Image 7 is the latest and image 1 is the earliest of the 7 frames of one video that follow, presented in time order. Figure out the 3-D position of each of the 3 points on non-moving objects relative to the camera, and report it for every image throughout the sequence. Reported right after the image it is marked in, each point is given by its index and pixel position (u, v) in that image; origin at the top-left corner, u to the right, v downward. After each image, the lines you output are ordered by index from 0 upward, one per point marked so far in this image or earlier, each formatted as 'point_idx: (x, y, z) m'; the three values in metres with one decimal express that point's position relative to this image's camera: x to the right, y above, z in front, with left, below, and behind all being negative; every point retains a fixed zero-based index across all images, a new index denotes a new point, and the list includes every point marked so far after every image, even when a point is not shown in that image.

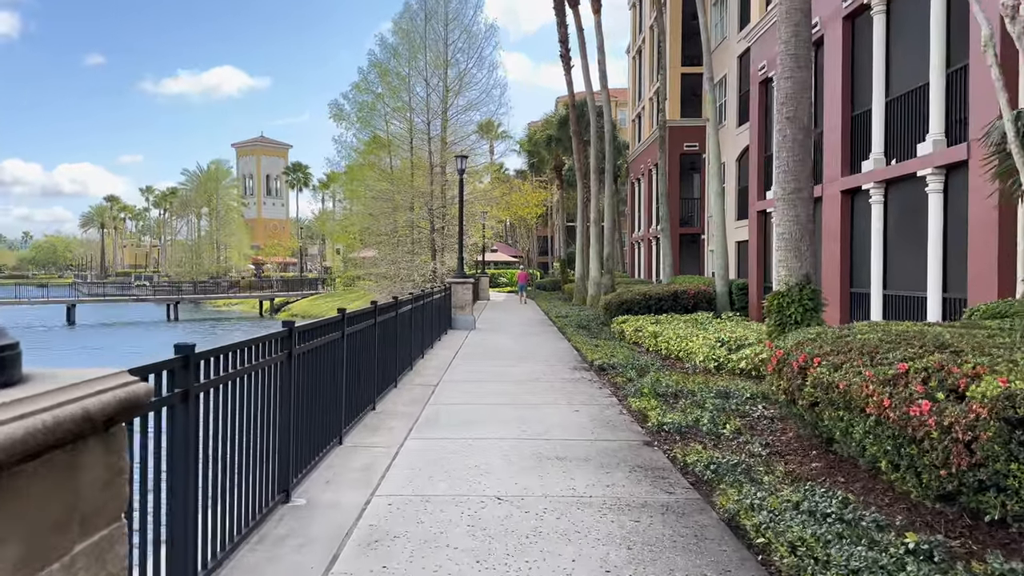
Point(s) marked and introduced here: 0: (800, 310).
0: (+2.5, -0.2, +7.1) m
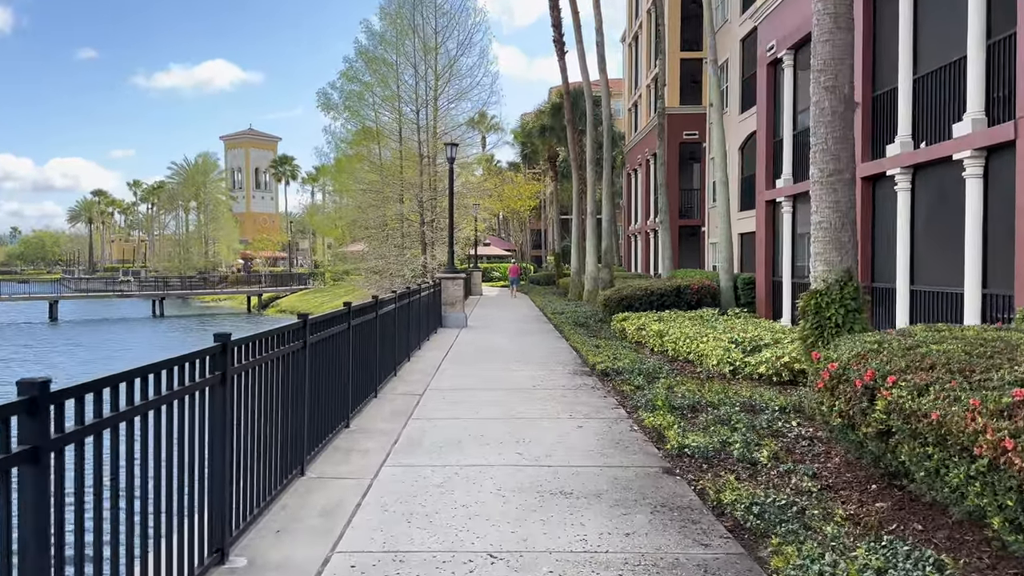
0: (+2.5, -0.2, +6.1) m
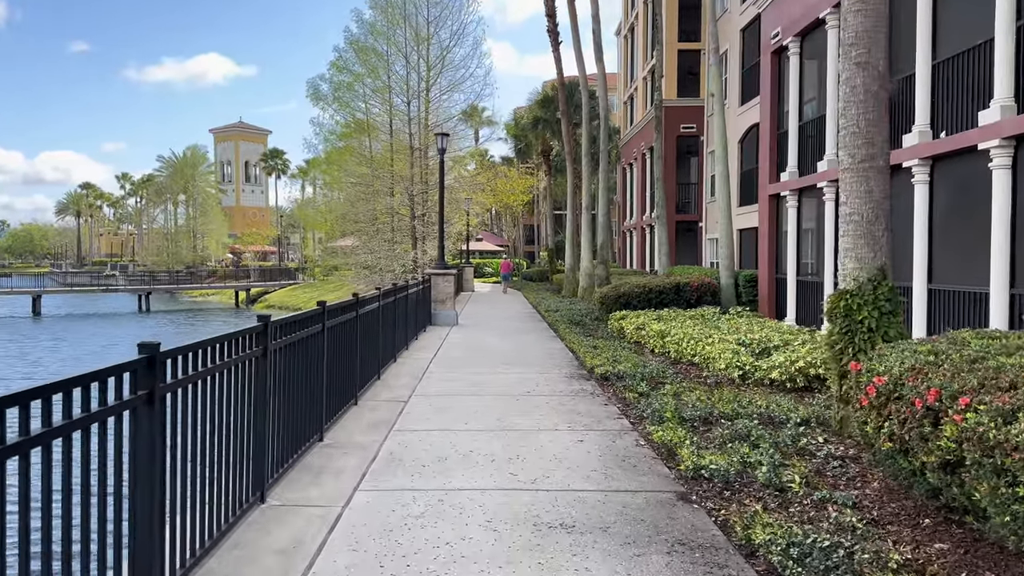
0: (+2.5, -0.2, +5.5) m
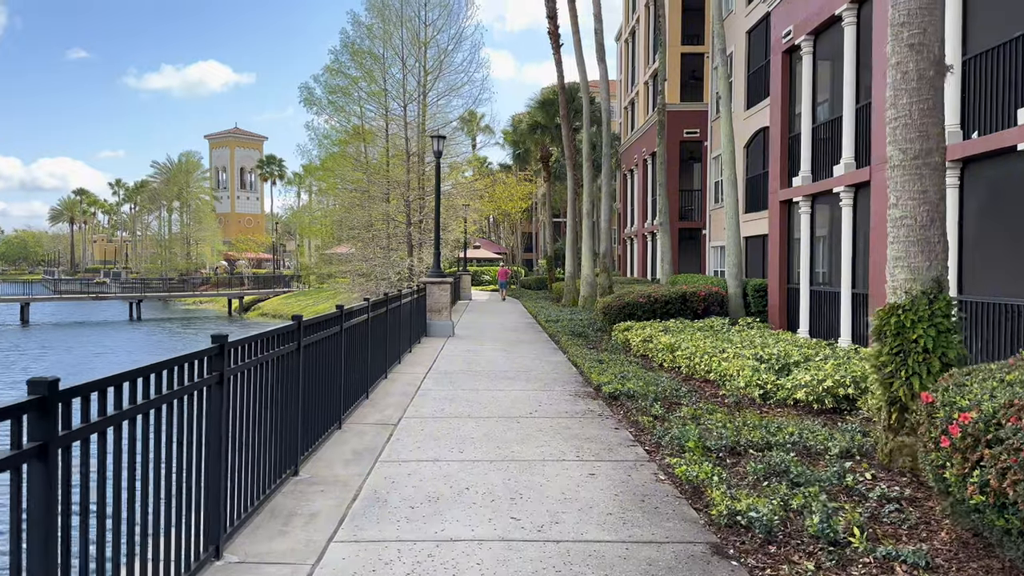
0: (+2.5, -0.3, +4.8) m
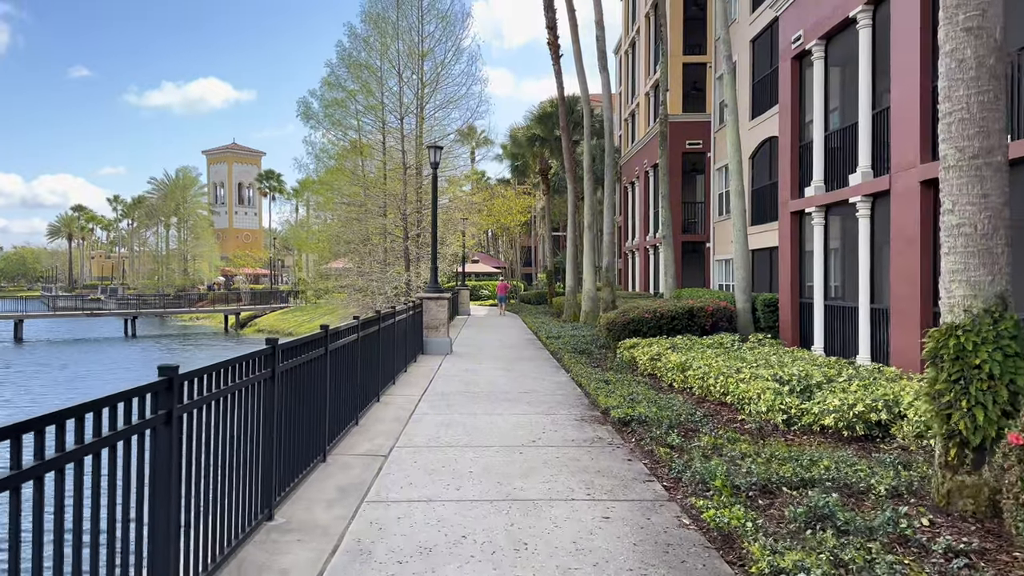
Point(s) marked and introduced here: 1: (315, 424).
0: (+2.5, -0.4, +4.2) m
1: (-1.5, -1.0, +6.0) m
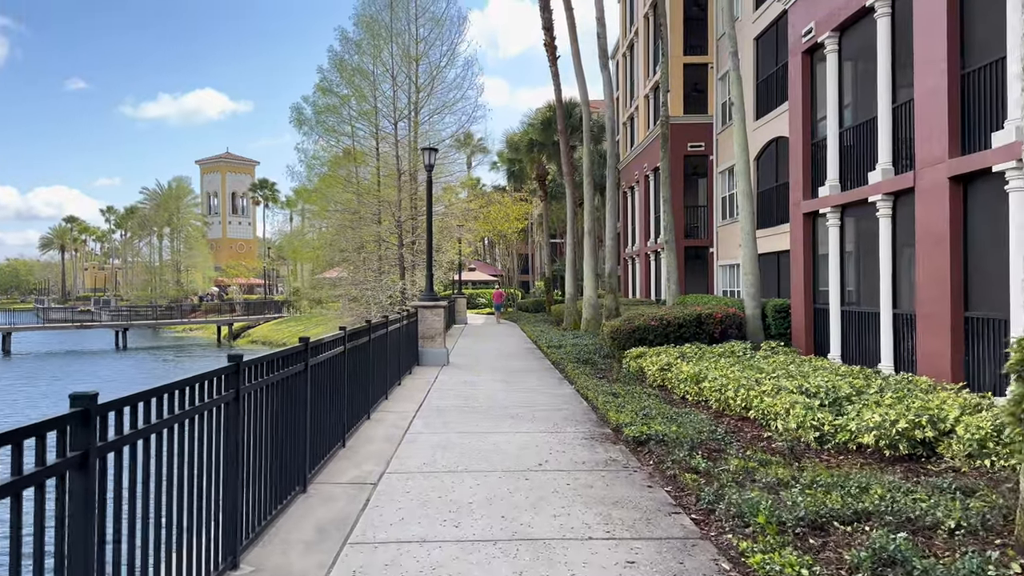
0: (+2.5, -0.3, +3.5) m
1: (-1.4, -1.1, +5.3) m
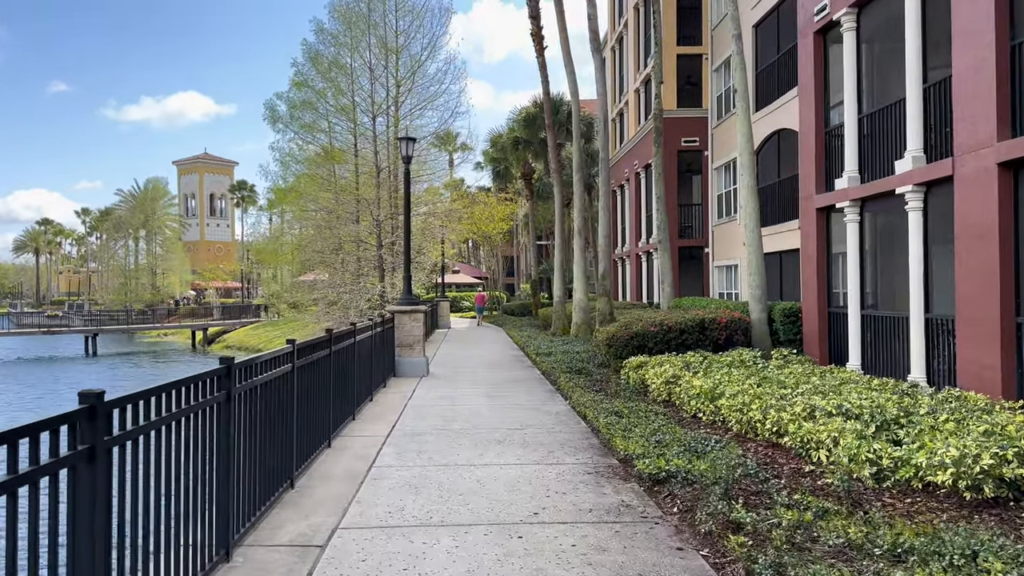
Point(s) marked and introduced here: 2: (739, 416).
0: (+2.5, -0.4, +2.2) m
1: (-1.5, -1.1, +4.0) m
2: (+2.1, -1.2, +7.5) m
